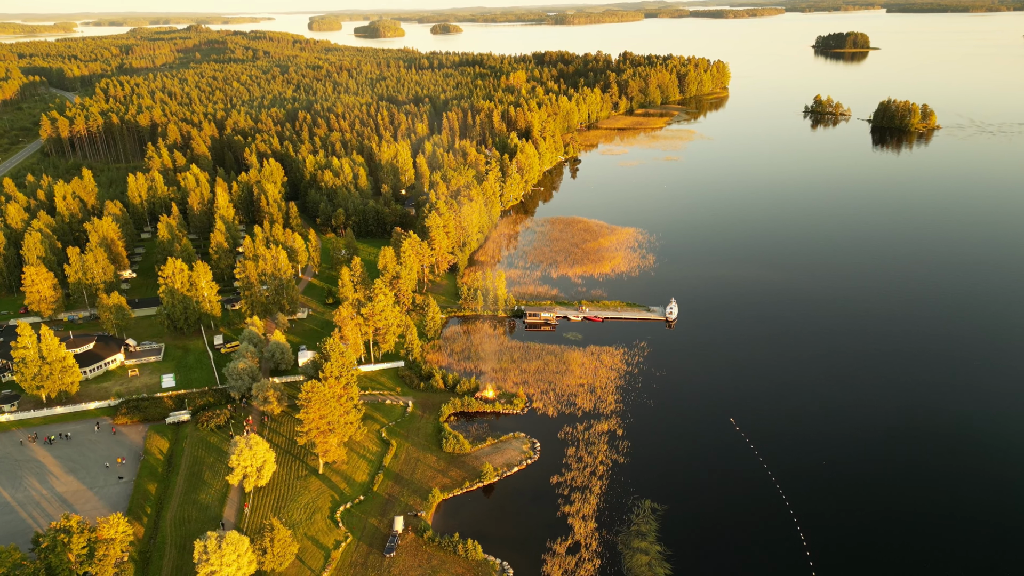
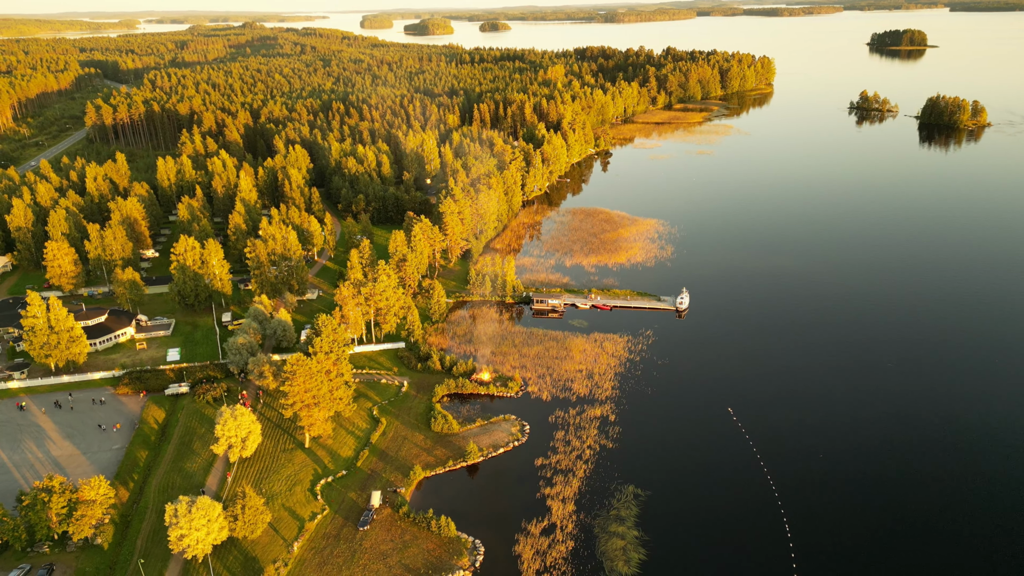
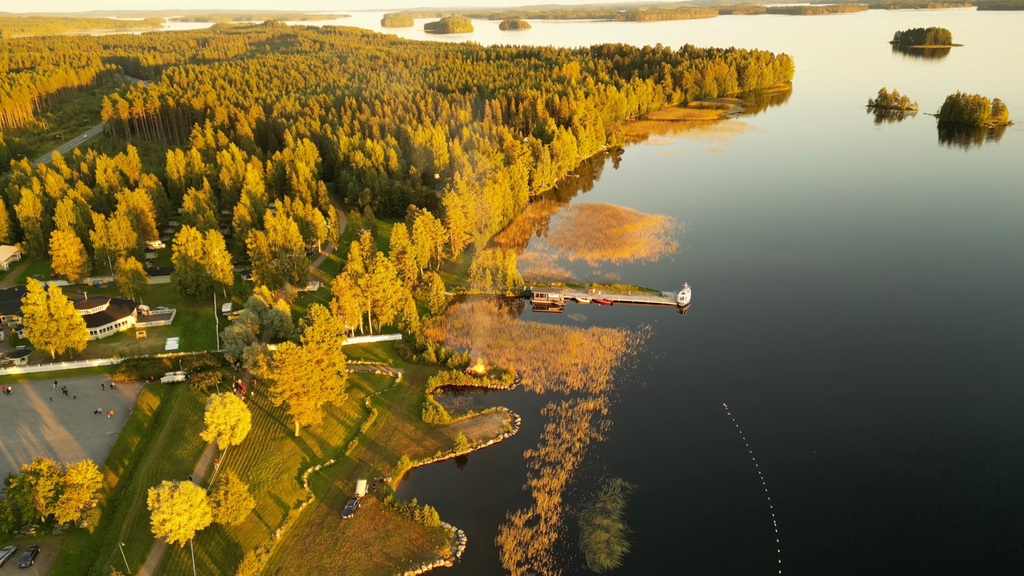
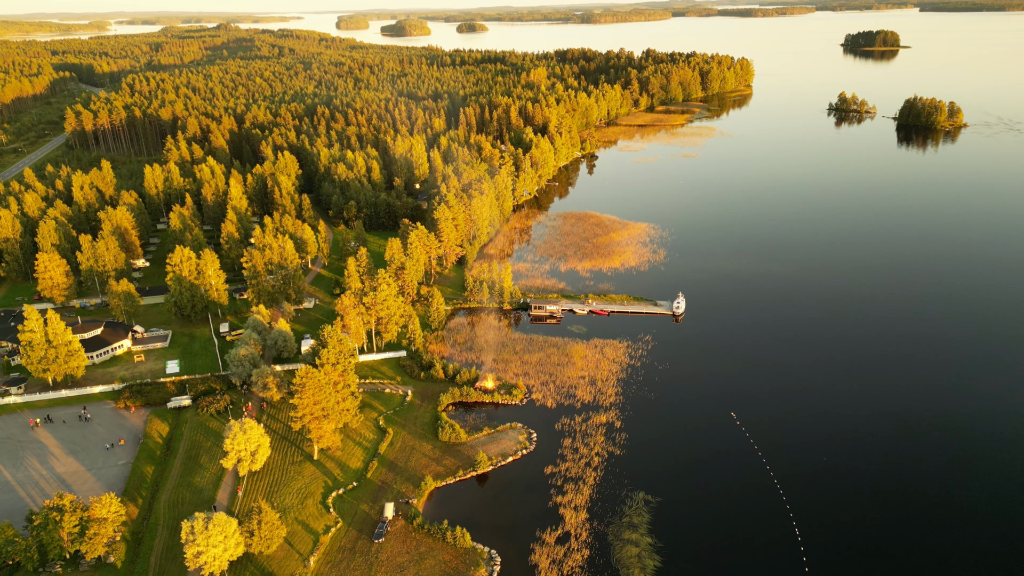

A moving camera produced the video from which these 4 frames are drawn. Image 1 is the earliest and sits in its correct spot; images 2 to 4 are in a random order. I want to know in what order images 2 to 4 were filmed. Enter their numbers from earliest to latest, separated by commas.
4, 2, 3
